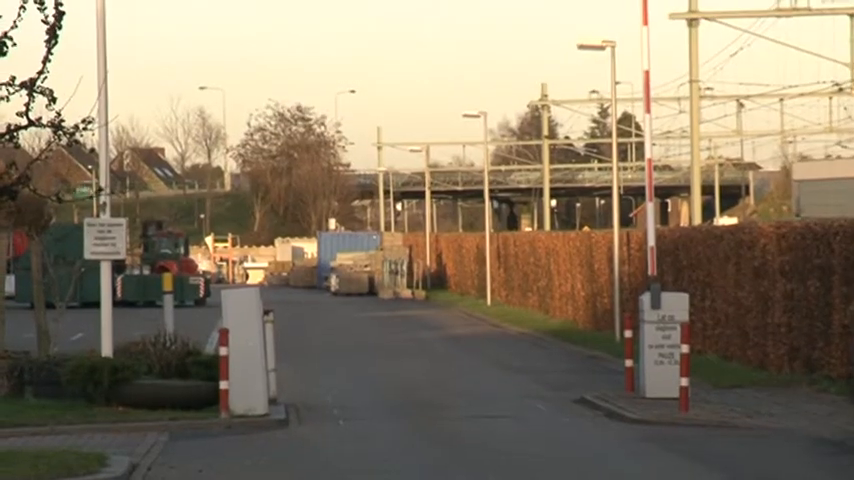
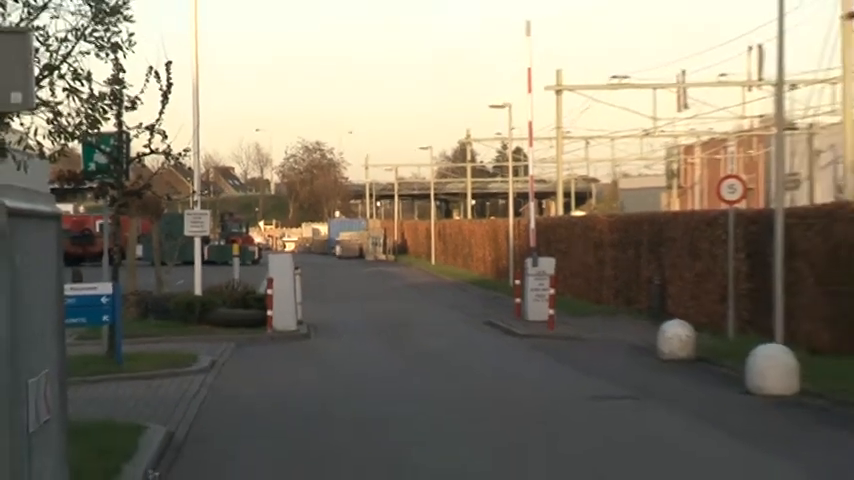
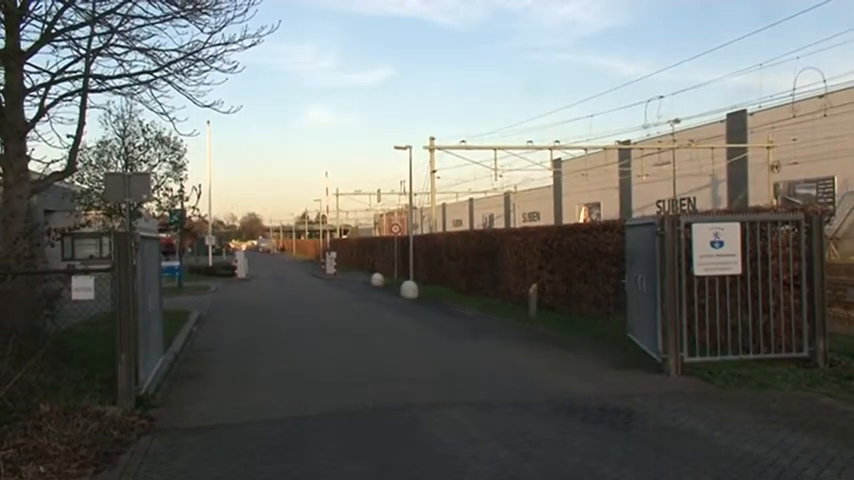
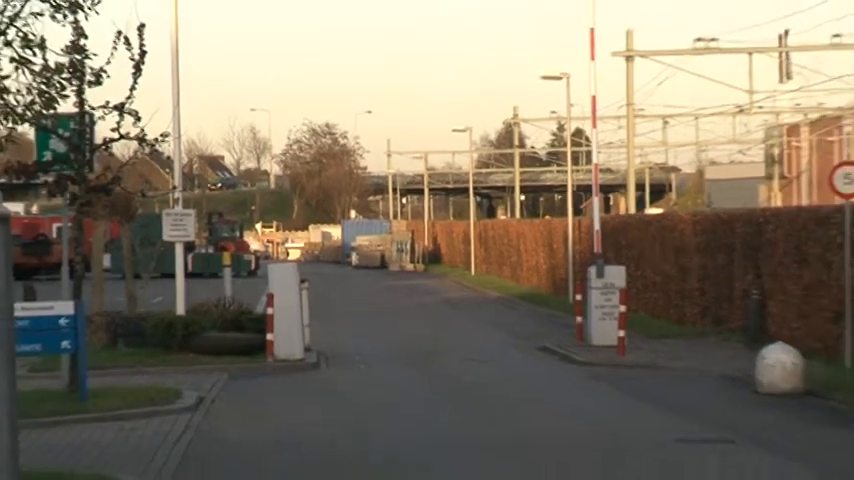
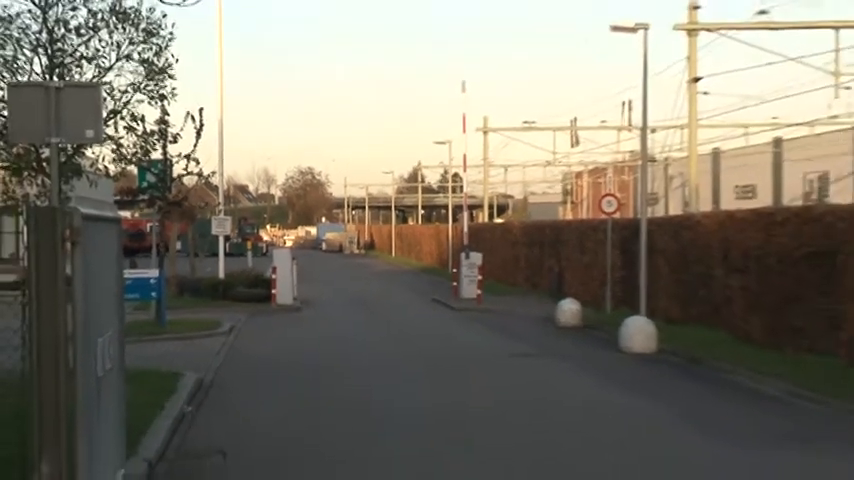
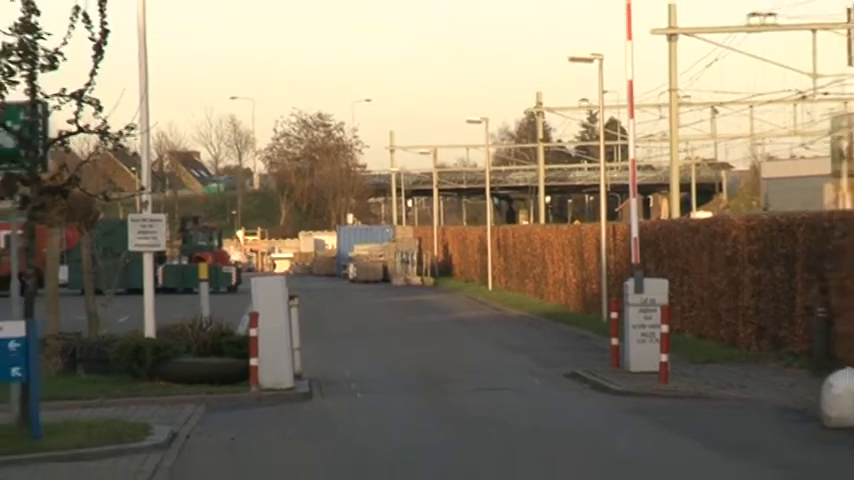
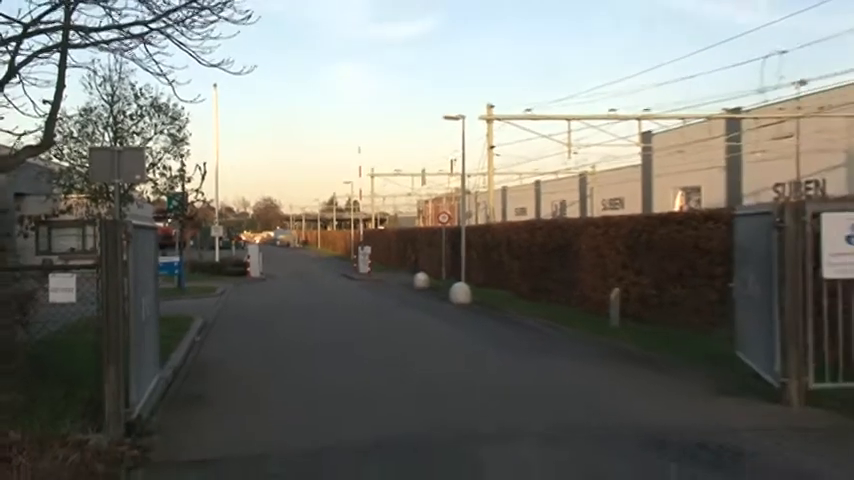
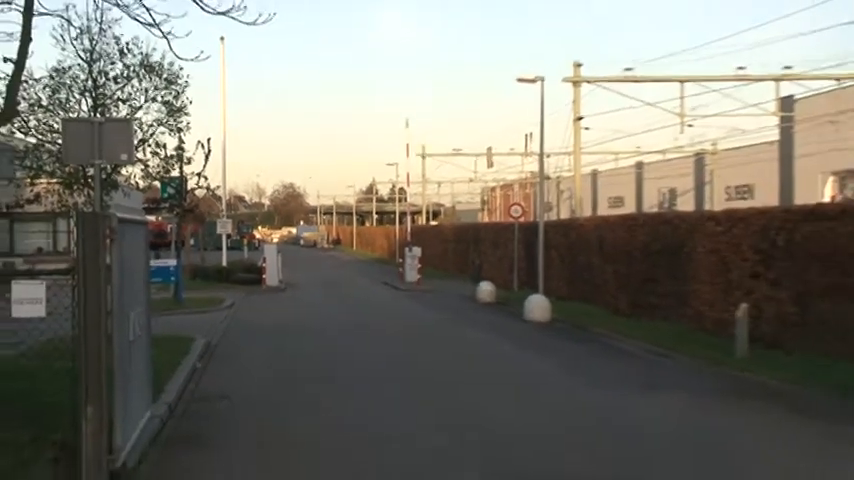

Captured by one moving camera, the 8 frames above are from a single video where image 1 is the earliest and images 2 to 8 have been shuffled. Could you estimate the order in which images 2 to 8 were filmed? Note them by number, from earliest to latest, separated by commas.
6, 4, 2, 5, 8, 7, 3
